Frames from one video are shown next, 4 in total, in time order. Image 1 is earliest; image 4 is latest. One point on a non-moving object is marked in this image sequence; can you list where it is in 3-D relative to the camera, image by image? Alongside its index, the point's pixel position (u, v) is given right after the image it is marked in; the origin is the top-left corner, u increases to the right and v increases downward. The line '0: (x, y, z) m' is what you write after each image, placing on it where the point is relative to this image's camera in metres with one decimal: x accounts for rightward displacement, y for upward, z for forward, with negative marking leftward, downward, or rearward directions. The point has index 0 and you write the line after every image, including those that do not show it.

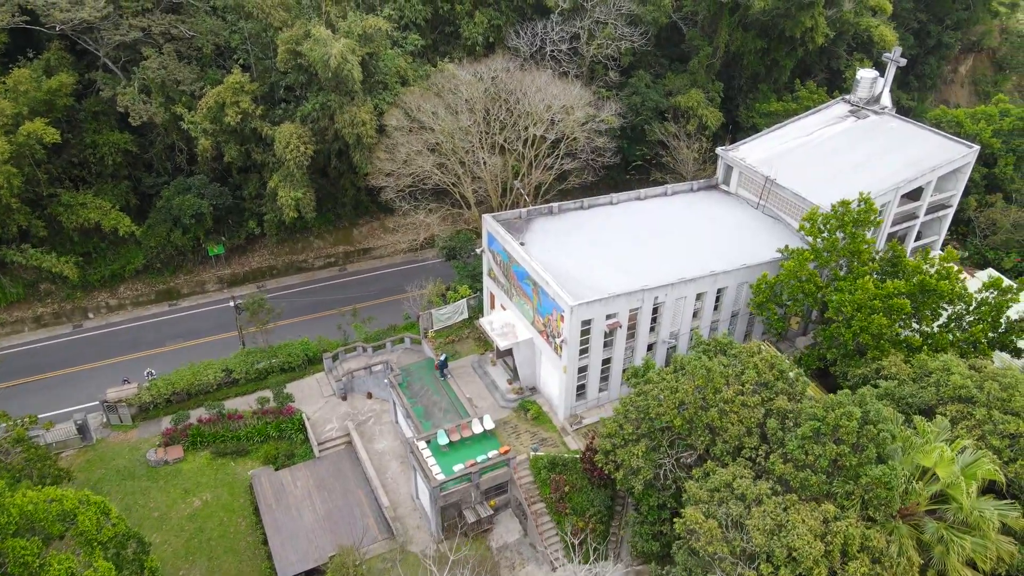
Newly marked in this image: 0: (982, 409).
0: (+10.9, -2.8, +16.9) m
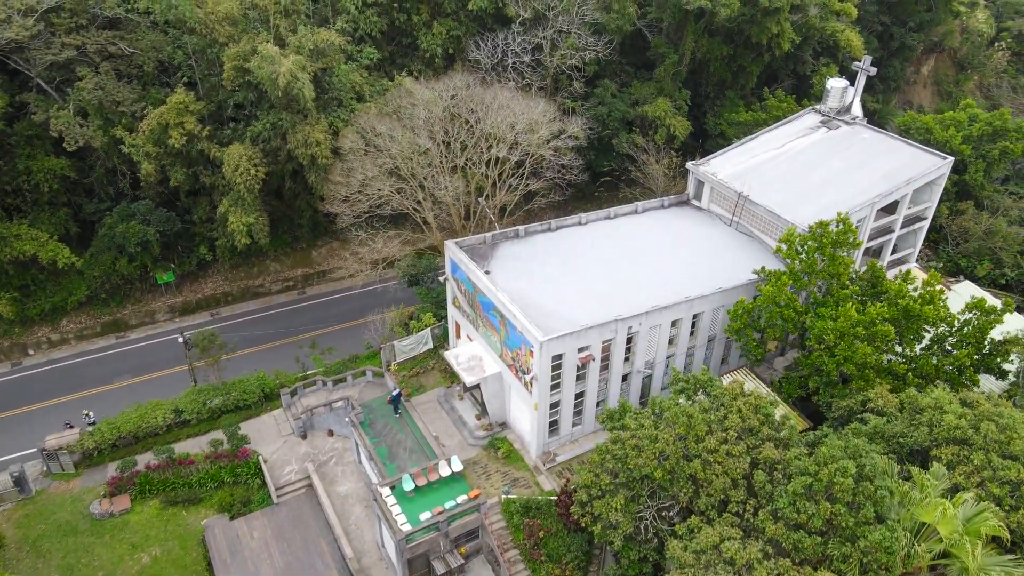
0: (+10.1, -3.6, +15.9) m
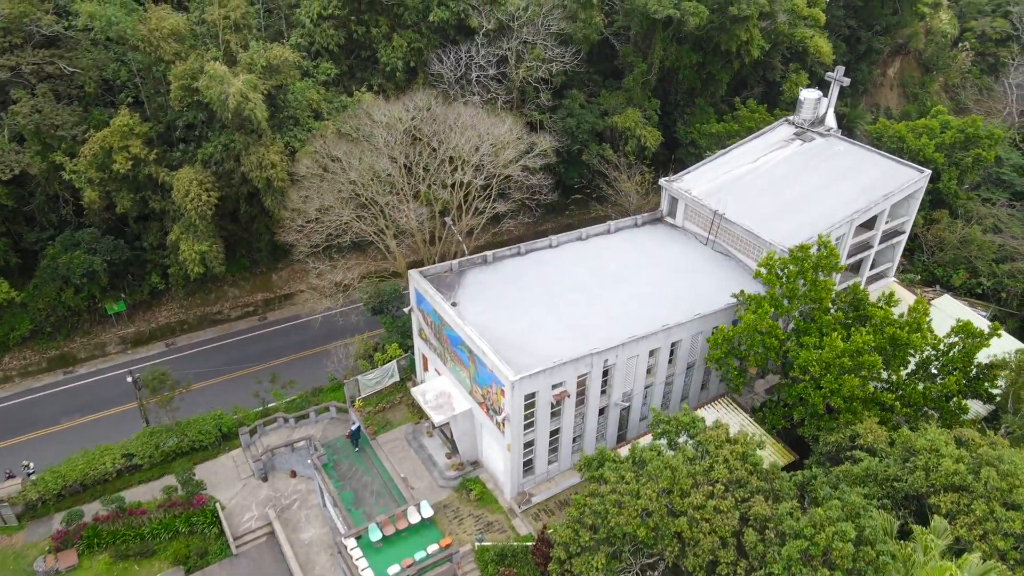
0: (+9.6, -4.4, +14.9) m
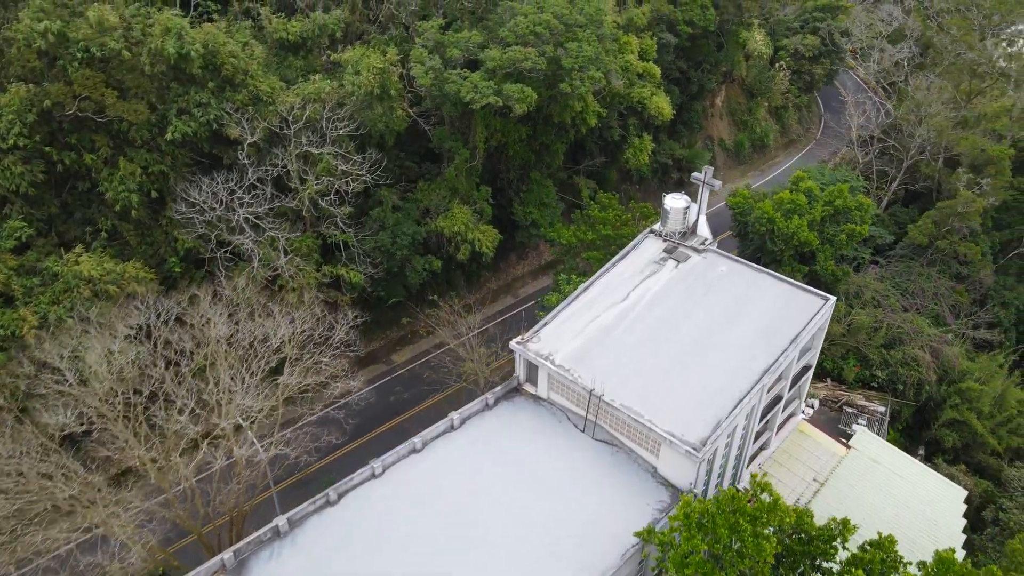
0: (+7.6, -9.7, +8.7) m
